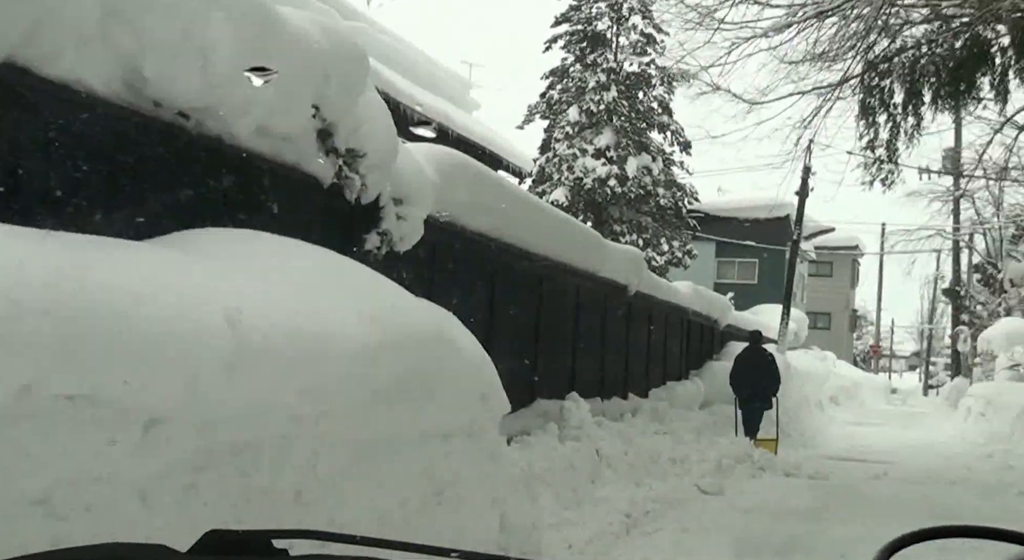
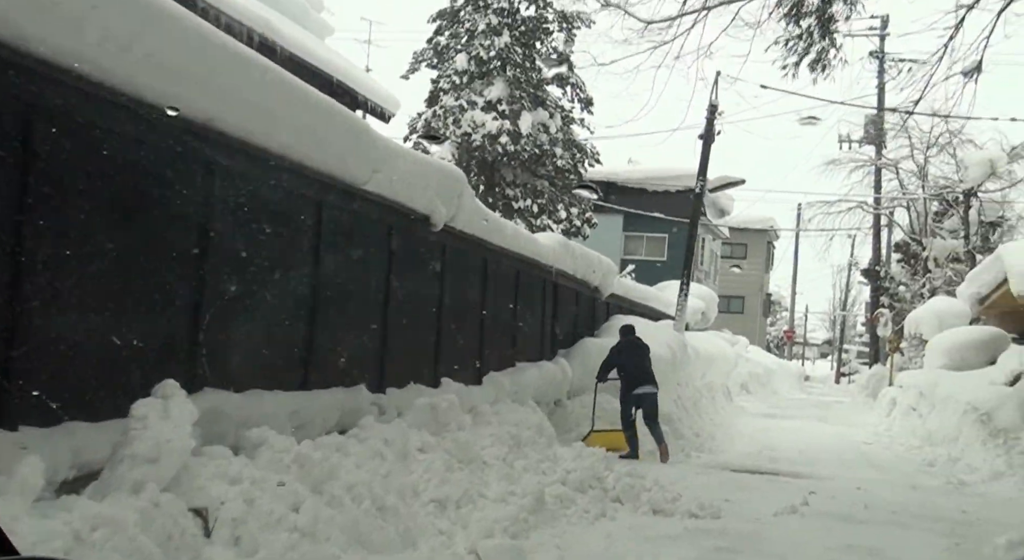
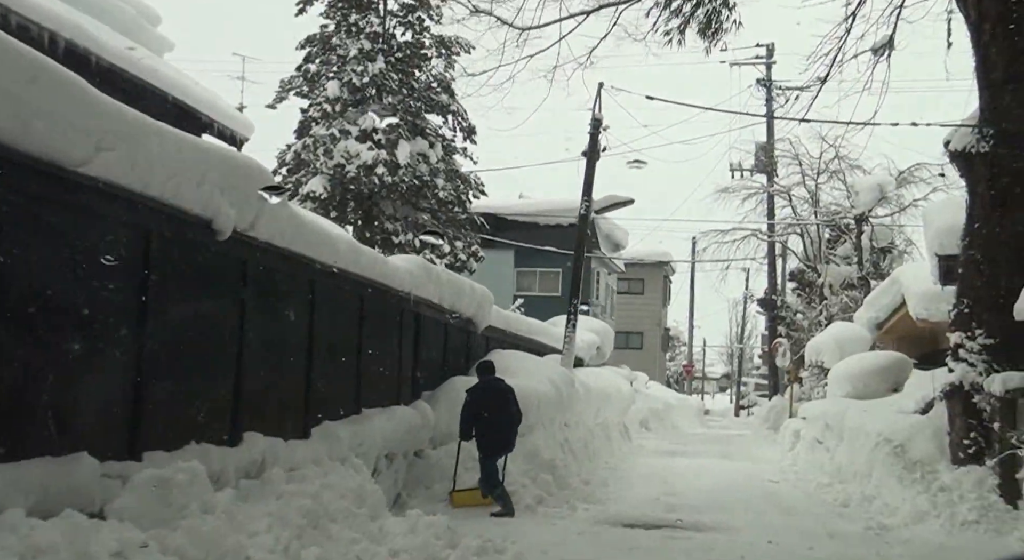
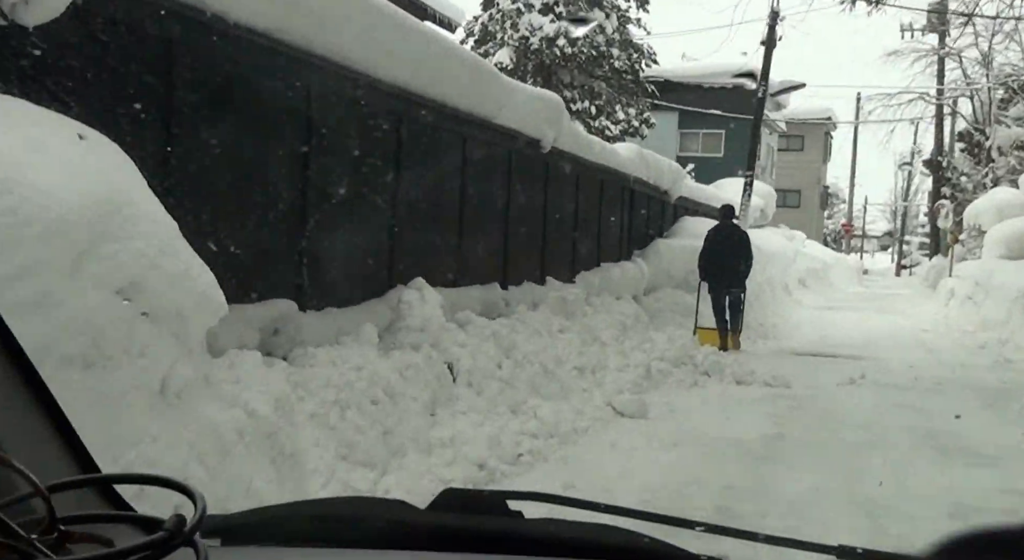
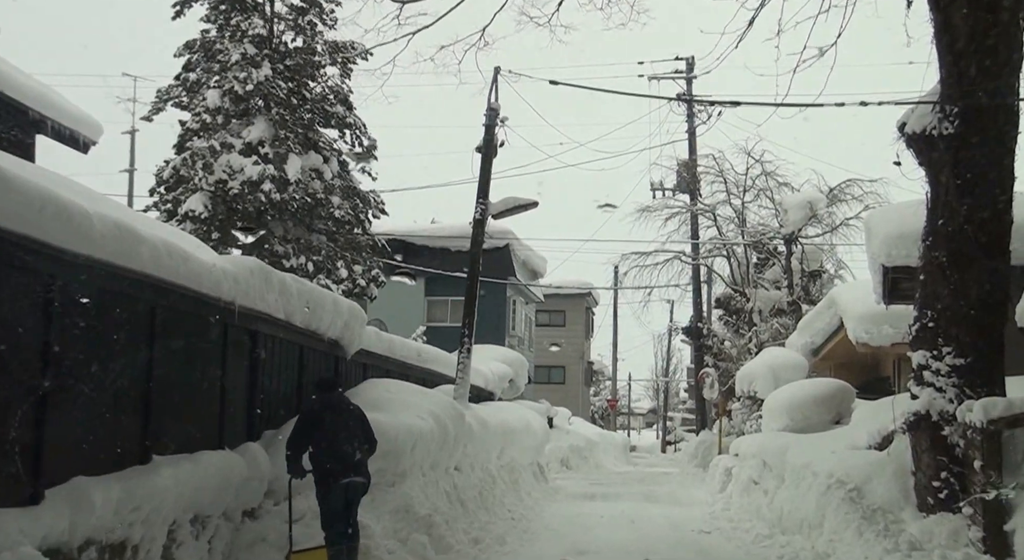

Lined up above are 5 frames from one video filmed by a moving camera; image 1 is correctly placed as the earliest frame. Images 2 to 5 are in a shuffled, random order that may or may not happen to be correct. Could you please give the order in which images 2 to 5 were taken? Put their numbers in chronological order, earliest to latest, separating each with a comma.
4, 2, 3, 5
